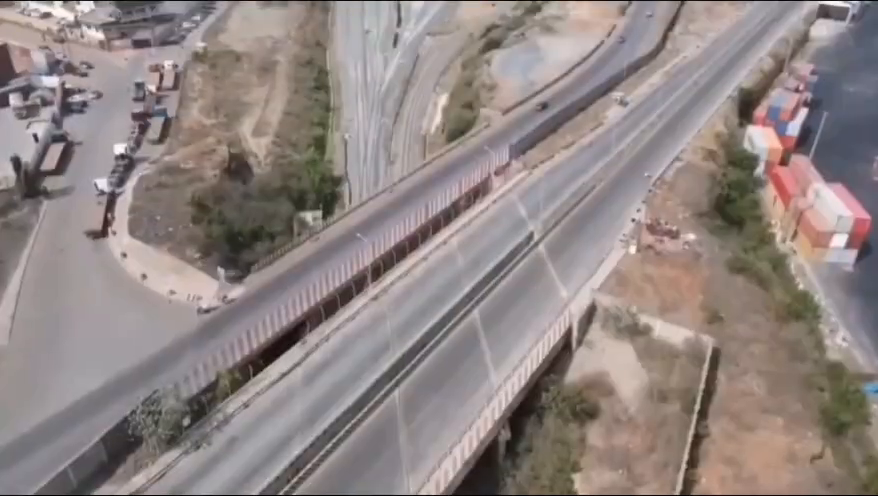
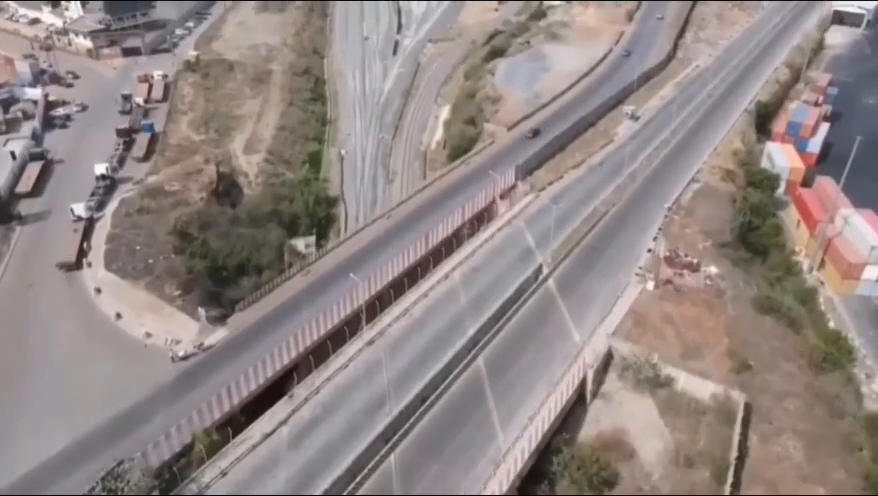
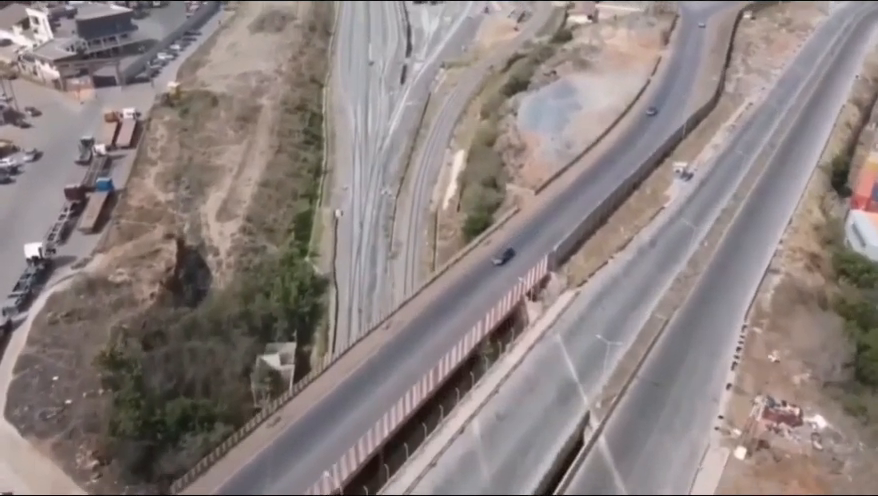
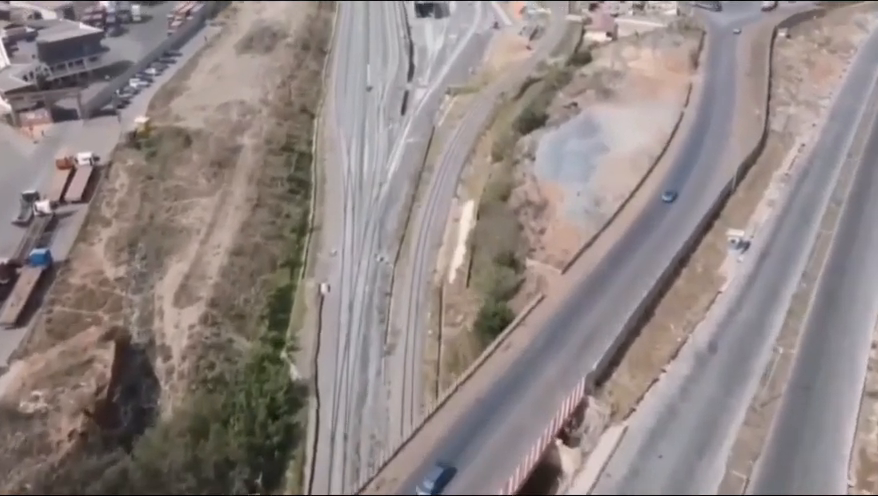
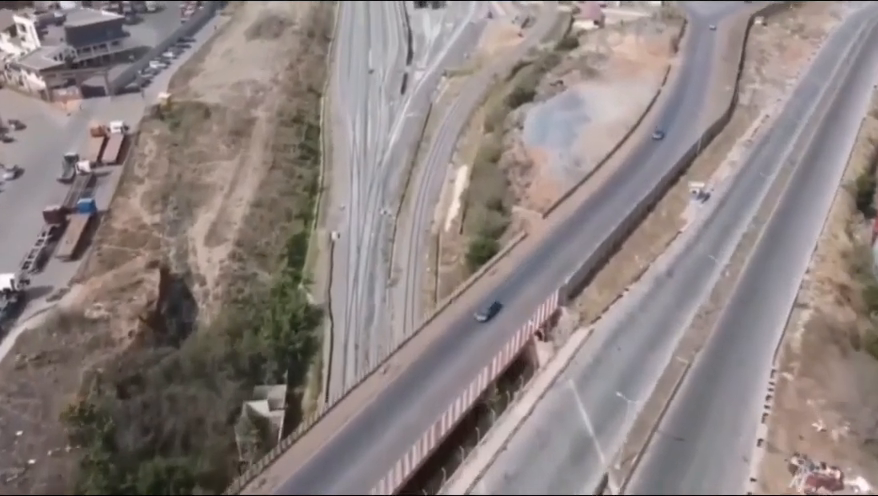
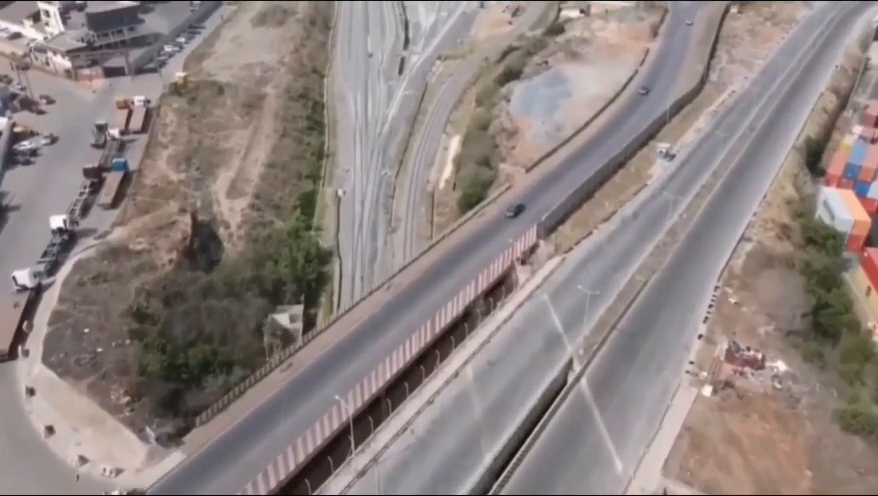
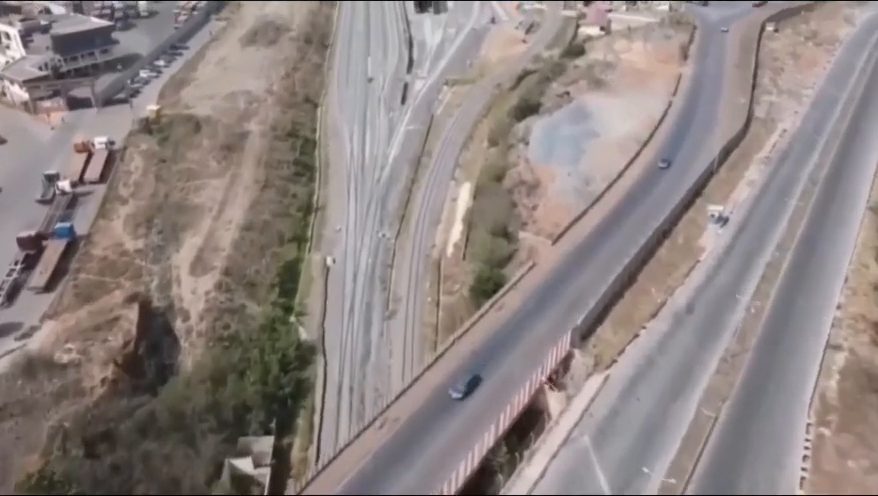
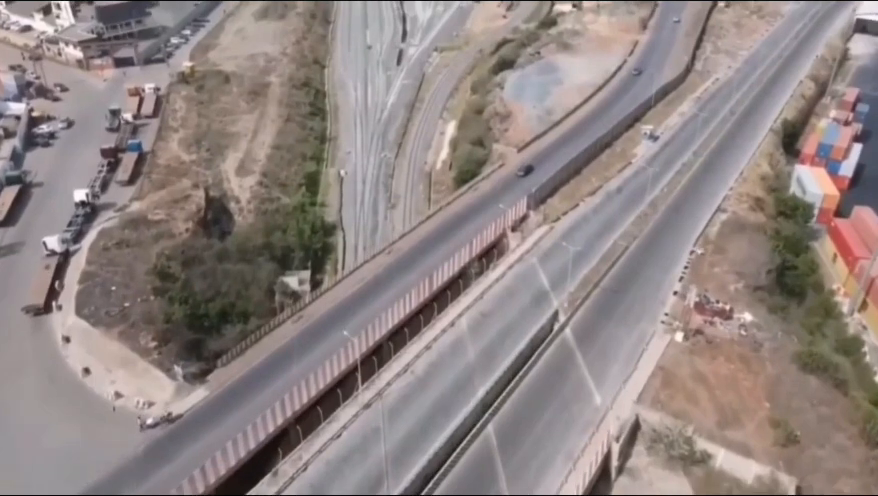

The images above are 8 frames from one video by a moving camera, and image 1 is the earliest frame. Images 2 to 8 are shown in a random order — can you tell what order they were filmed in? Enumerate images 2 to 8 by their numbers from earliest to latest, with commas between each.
2, 8, 6, 3, 5, 7, 4
